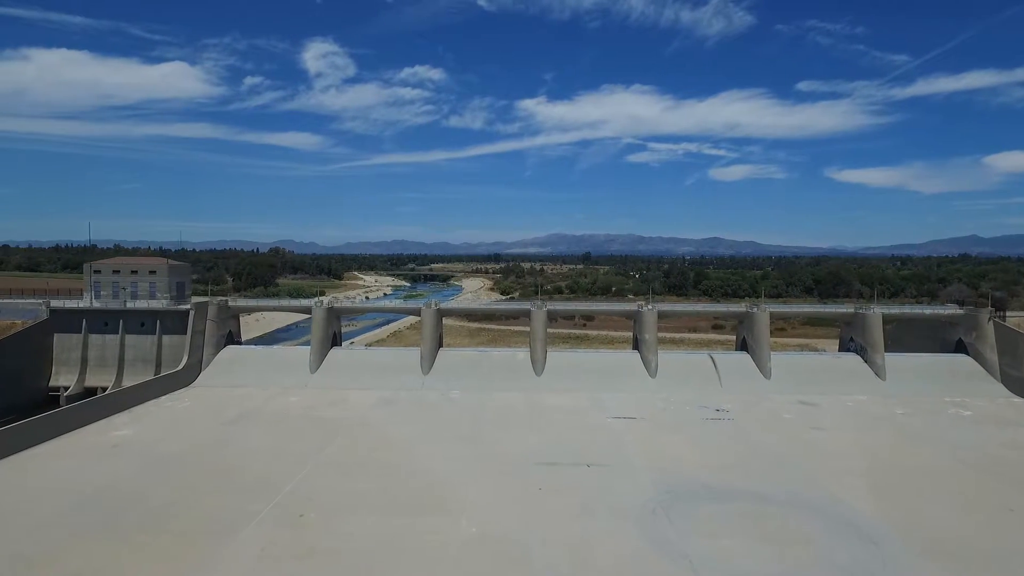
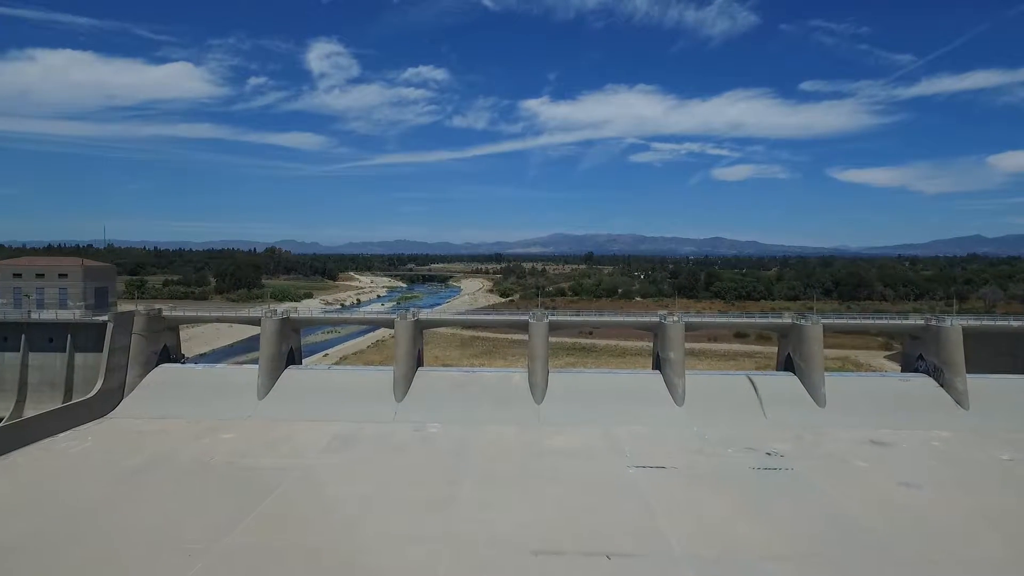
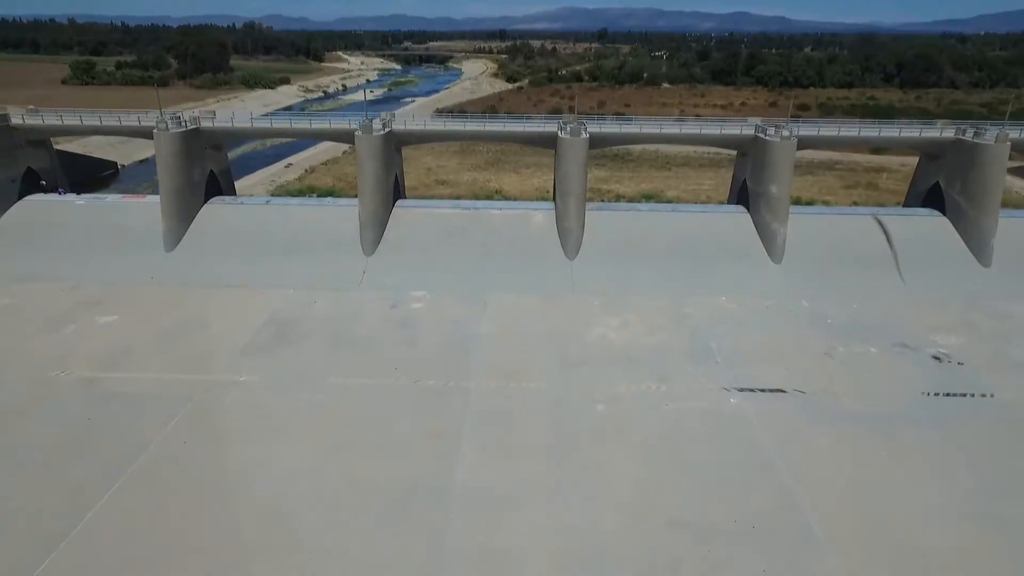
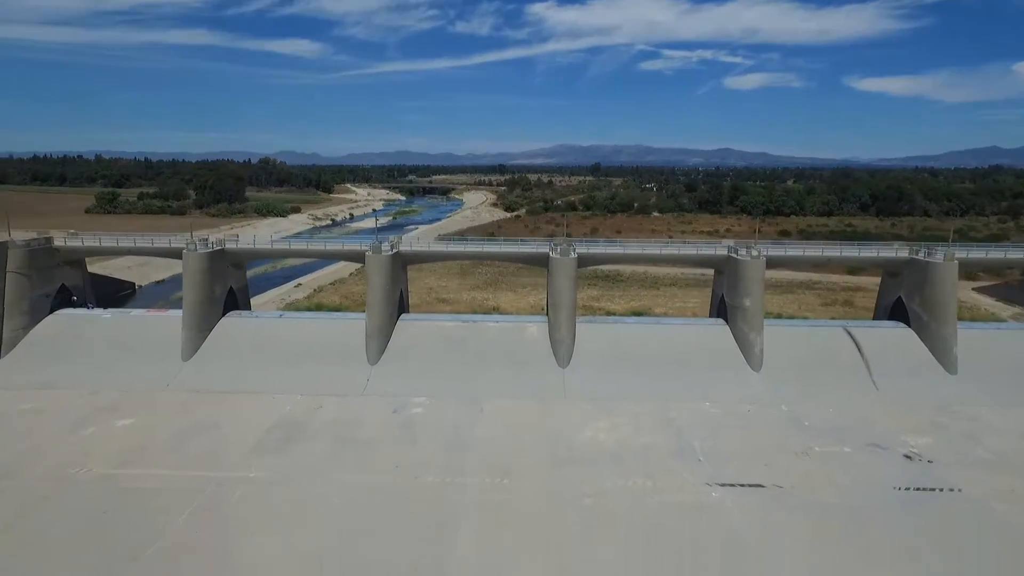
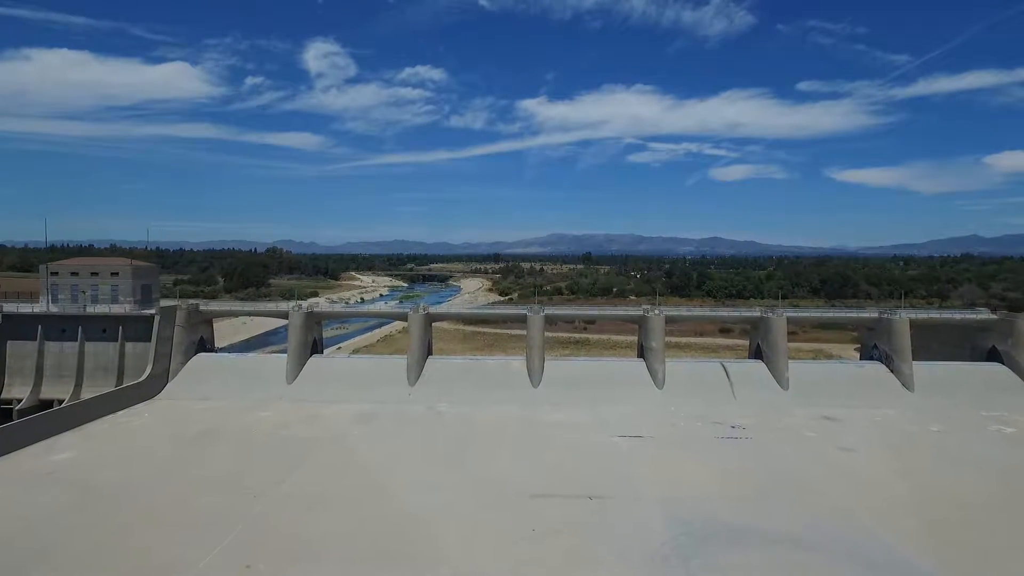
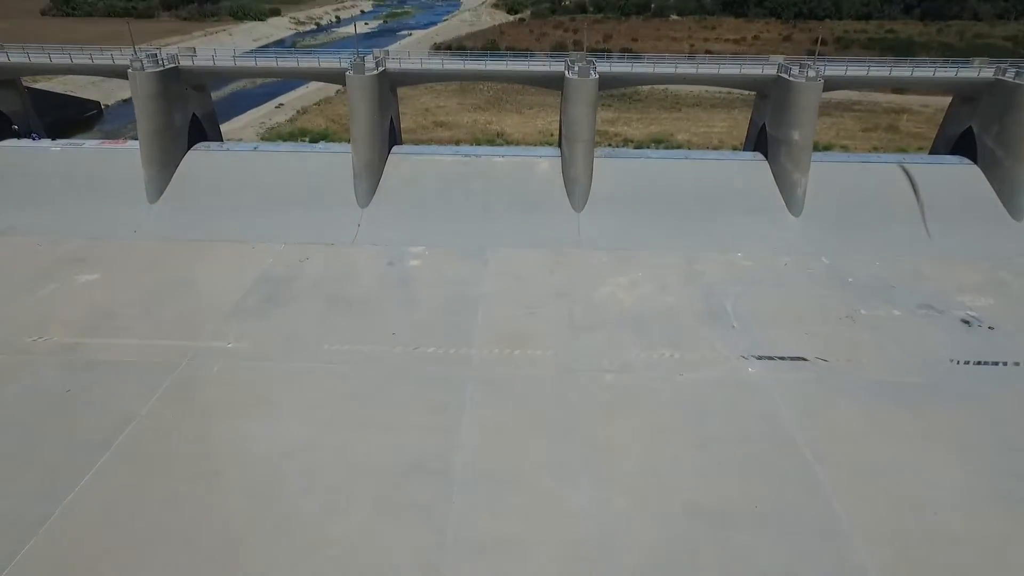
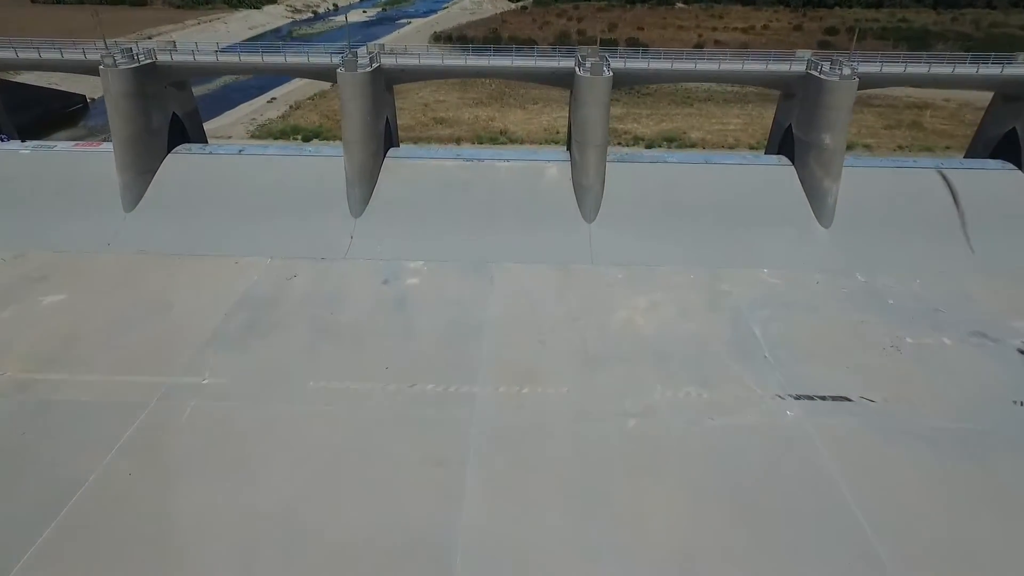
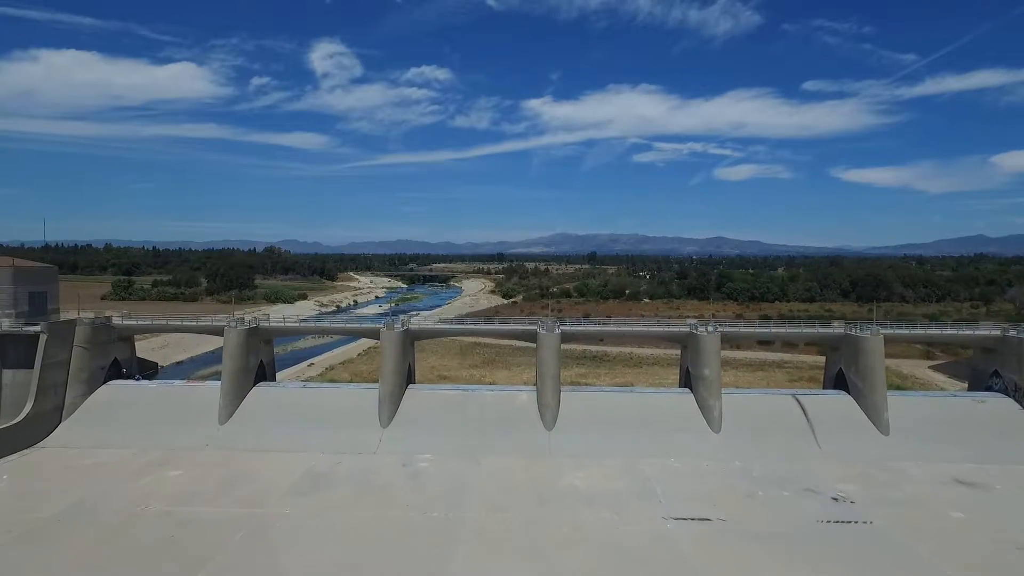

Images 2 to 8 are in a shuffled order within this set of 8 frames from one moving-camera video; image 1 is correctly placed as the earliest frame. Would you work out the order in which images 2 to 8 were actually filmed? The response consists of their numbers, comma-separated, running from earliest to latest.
5, 2, 8, 4, 3, 6, 7
